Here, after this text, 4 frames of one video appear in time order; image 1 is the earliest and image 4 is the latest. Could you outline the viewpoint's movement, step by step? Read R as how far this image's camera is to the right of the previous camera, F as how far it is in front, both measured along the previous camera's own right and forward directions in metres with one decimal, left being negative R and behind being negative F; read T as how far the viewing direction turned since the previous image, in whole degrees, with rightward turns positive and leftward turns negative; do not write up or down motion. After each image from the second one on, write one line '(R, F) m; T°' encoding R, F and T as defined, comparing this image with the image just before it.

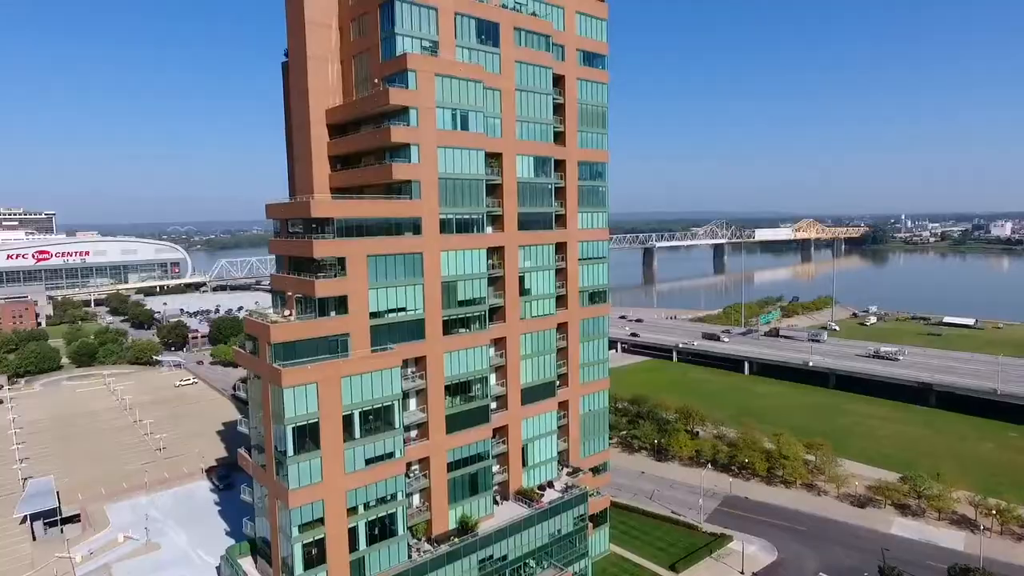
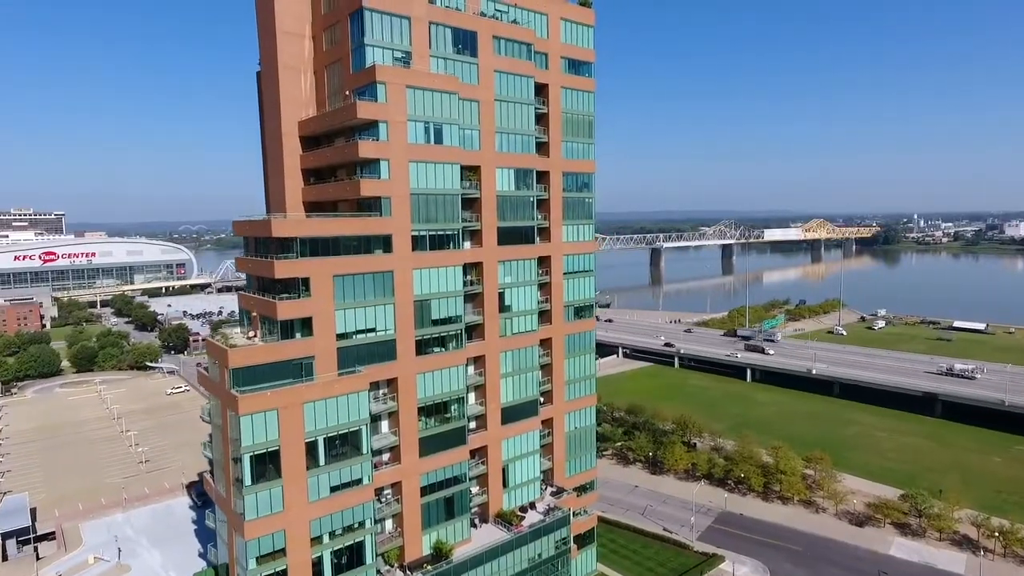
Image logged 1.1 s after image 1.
(+2.1, +1.4) m; -1°
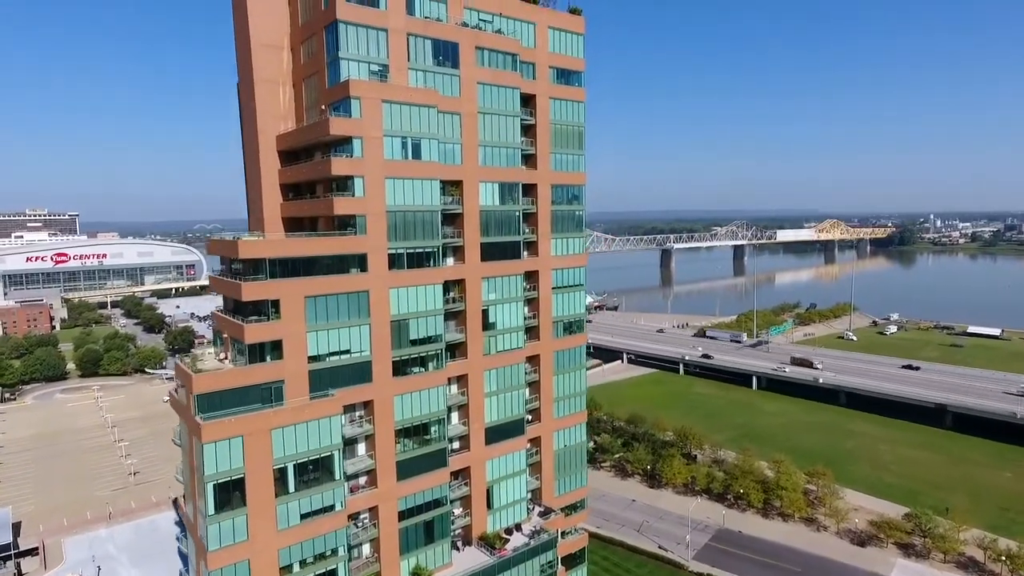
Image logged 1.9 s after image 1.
(+1.9, +1.2) m; -1°
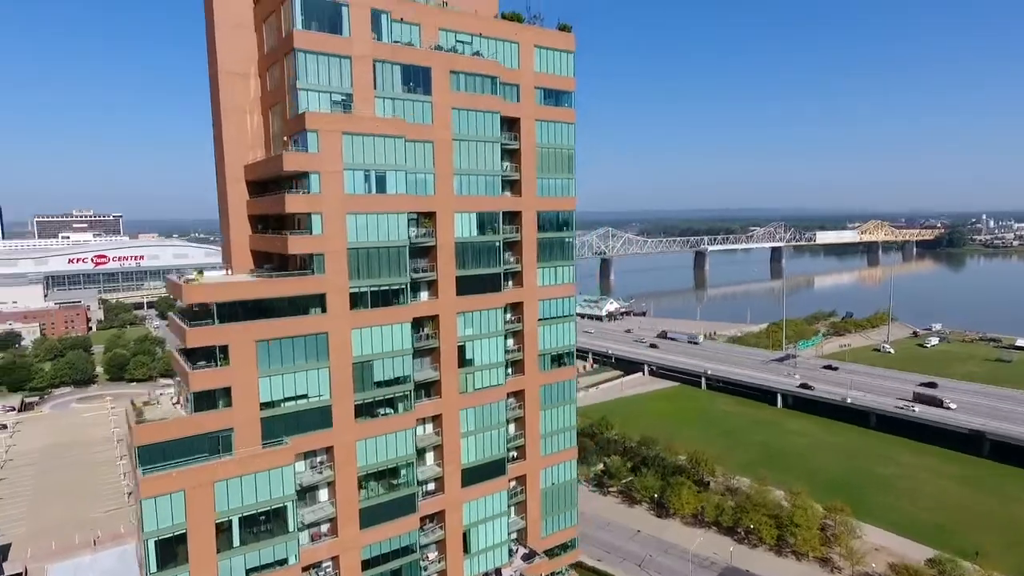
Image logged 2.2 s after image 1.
(+3.7, +2.3) m; -3°
